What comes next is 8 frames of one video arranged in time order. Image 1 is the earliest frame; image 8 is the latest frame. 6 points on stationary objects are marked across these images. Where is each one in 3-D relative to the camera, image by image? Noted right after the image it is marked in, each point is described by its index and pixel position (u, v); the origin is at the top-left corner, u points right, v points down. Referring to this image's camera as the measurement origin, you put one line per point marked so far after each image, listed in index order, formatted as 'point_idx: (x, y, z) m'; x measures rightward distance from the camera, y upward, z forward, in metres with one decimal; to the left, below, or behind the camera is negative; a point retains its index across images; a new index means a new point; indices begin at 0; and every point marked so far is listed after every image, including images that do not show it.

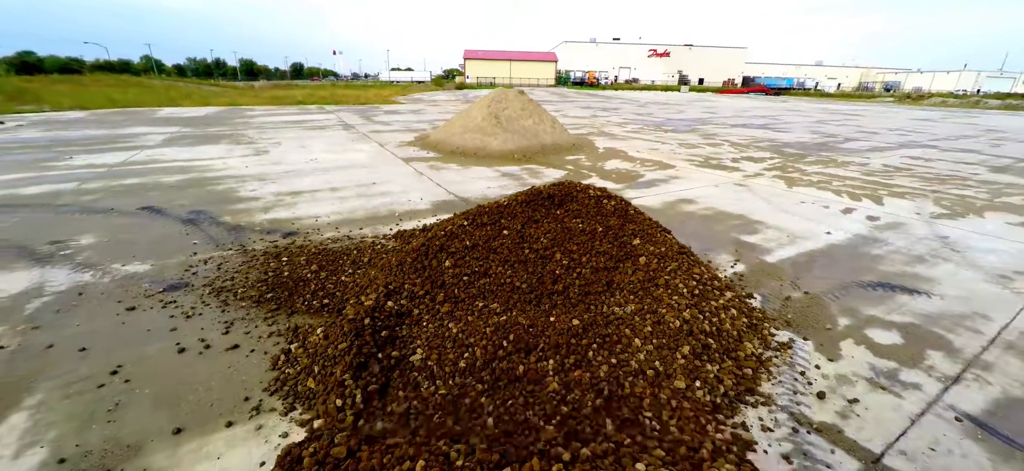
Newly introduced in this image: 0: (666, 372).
0: (+0.7, -0.6, +1.9) m
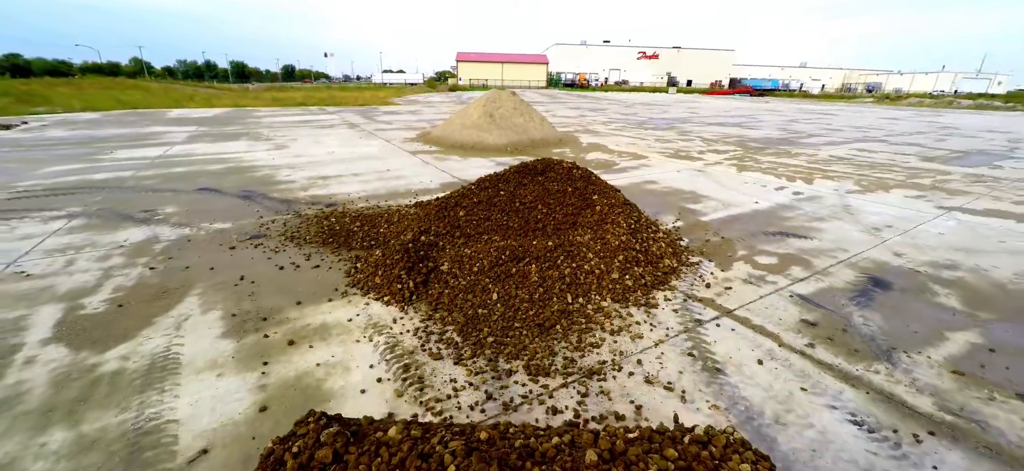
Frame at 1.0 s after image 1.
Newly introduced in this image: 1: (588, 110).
0: (+0.7, -0.2, +3.0) m
1: (+3.4, +5.3, +18.3) m
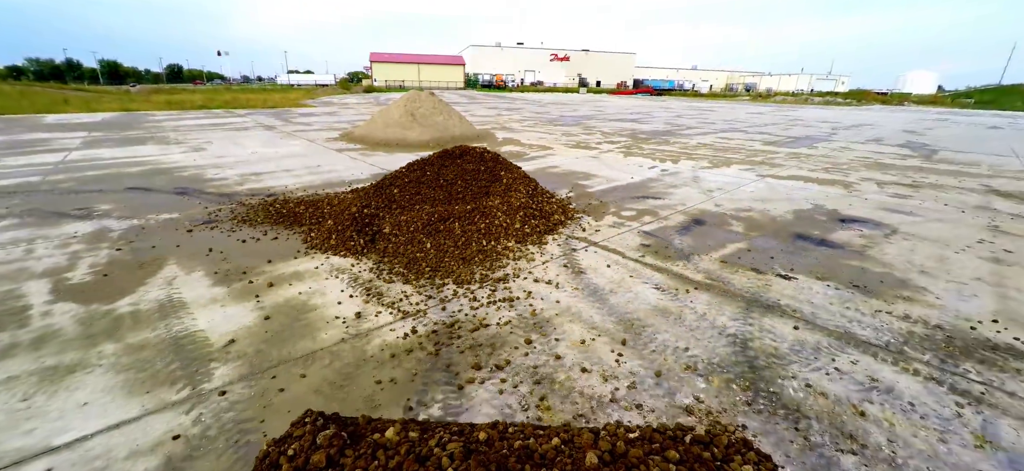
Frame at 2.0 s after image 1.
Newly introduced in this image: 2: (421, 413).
0: (0.0, +0.1, +4.0) m
1: (-0.3, +5.7, +19.6) m
2: (-0.4, -0.8, +1.9) m
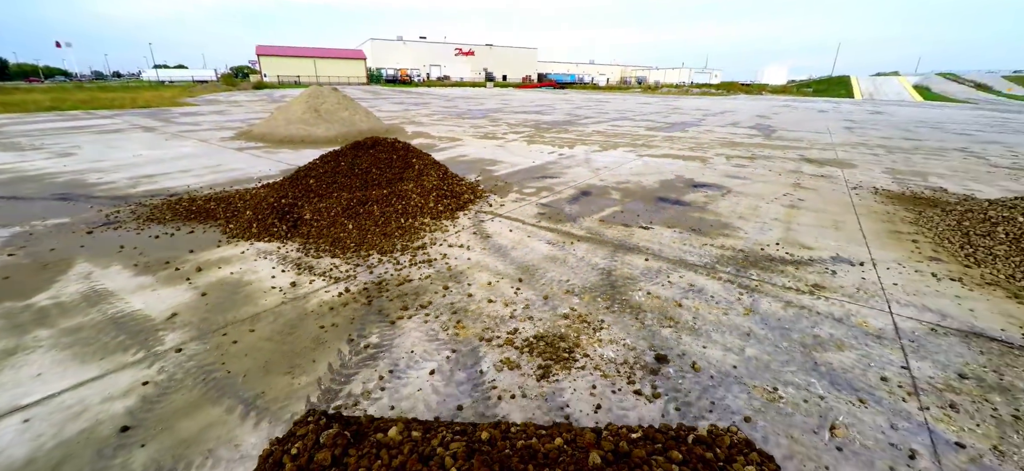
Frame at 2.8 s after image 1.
0: (-0.9, +0.3, +4.5) m
1: (-4.5, +6.0, +19.7) m
2: (-0.8, -0.6, +2.4) m
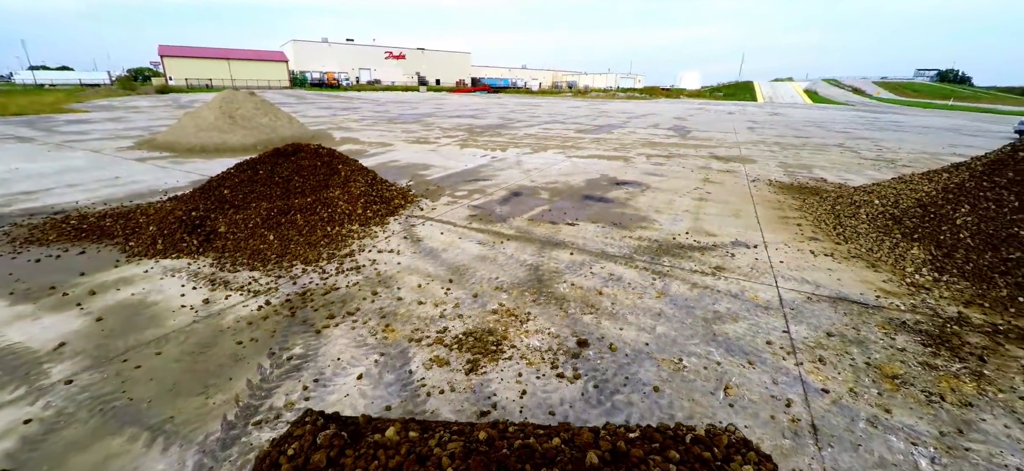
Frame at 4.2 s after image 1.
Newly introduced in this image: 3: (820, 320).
0: (-1.6, +0.3, +4.5) m
1: (-7.6, +5.5, +19.0) m
2: (-1.2, -0.6, +2.3) m
3: (+2.0, -0.5, +2.7) m
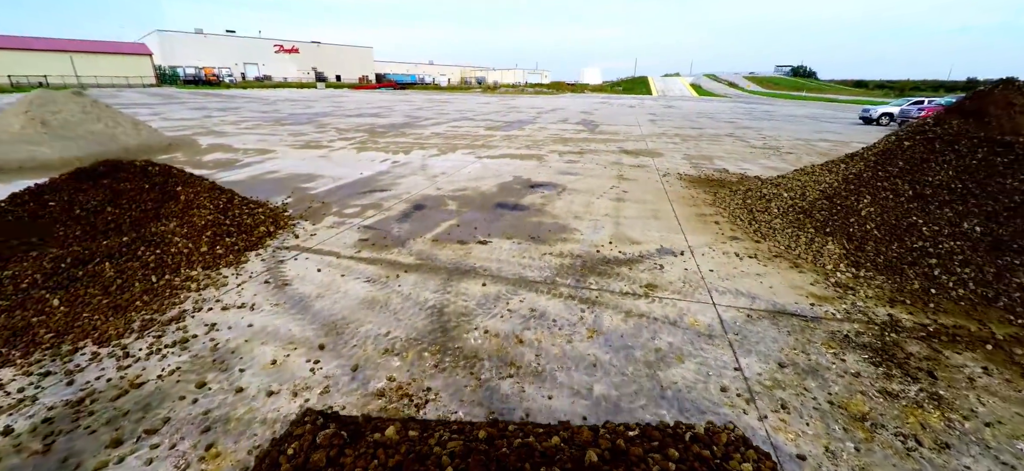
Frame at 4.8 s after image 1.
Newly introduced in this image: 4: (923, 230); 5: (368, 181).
0: (-2.5, -0.1, +3.4) m
1: (-11.3, +4.8, +16.5) m
2: (-1.6, -0.9, +1.4) m
3: (+1.4, -0.6, +2.4) m
4: (+3.6, 0.0, +3.8) m
5: (-1.9, +0.7, +5.8) m
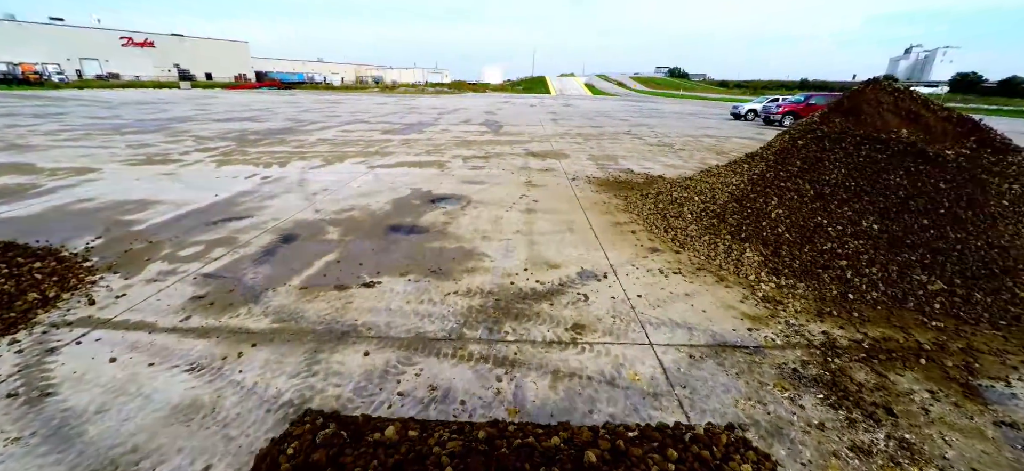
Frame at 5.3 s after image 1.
0: (-3.1, -0.5, +2.2) m
1: (-14.7, +3.6, +13.2) m
2: (-1.7, -1.3, +0.4) m
3: (+1.0, -0.8, +2.0) m
4: (+2.8, 0.0, +3.8) m
5: (-3.1, +0.3, +4.7) m
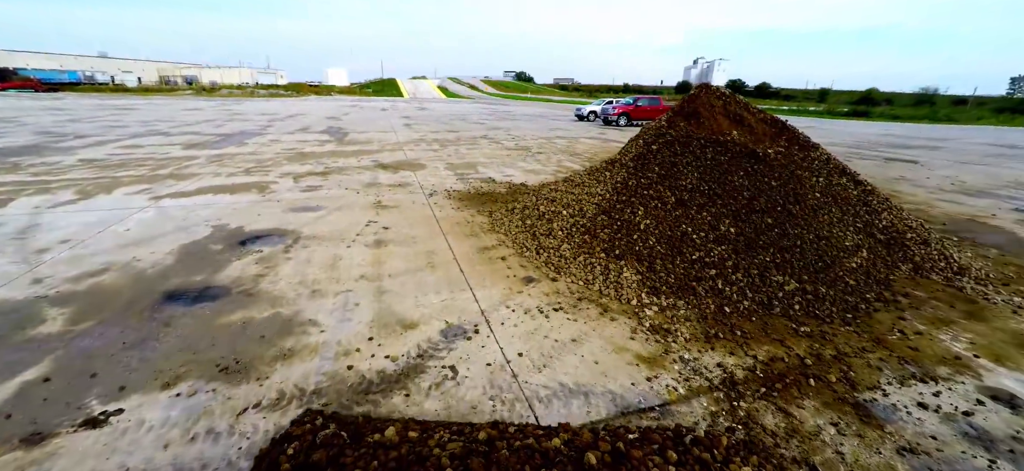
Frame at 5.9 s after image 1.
0: (-3.5, -1.1, +0.5) m
1: (-18.2, +1.6, +7.5) m
2: (-1.6, -1.7, -0.8) m
3: (+0.5, -1.0, +1.5) m
4: (+1.6, 0.0, +3.7) m
5: (-4.3, -0.4, +2.8) m
